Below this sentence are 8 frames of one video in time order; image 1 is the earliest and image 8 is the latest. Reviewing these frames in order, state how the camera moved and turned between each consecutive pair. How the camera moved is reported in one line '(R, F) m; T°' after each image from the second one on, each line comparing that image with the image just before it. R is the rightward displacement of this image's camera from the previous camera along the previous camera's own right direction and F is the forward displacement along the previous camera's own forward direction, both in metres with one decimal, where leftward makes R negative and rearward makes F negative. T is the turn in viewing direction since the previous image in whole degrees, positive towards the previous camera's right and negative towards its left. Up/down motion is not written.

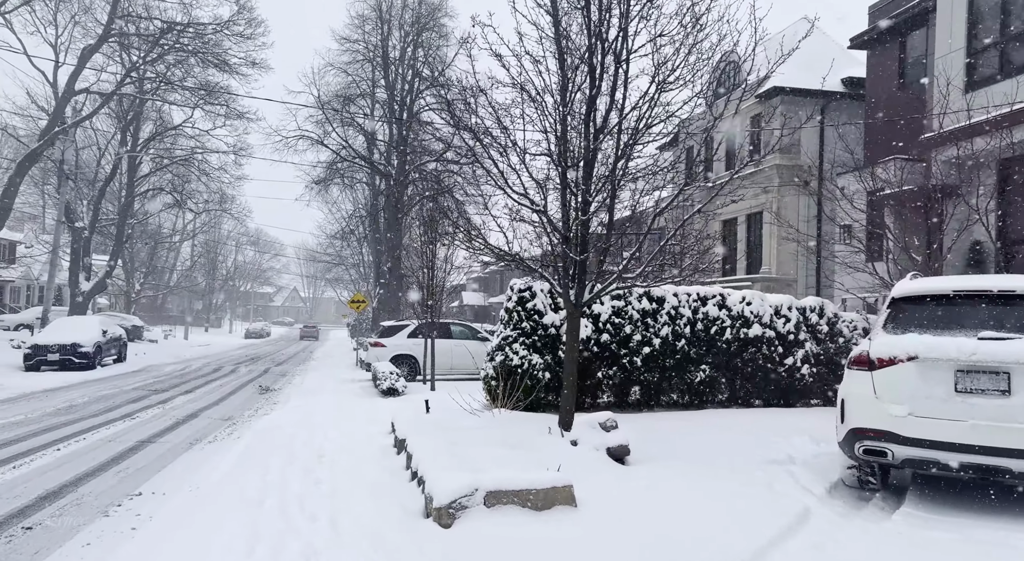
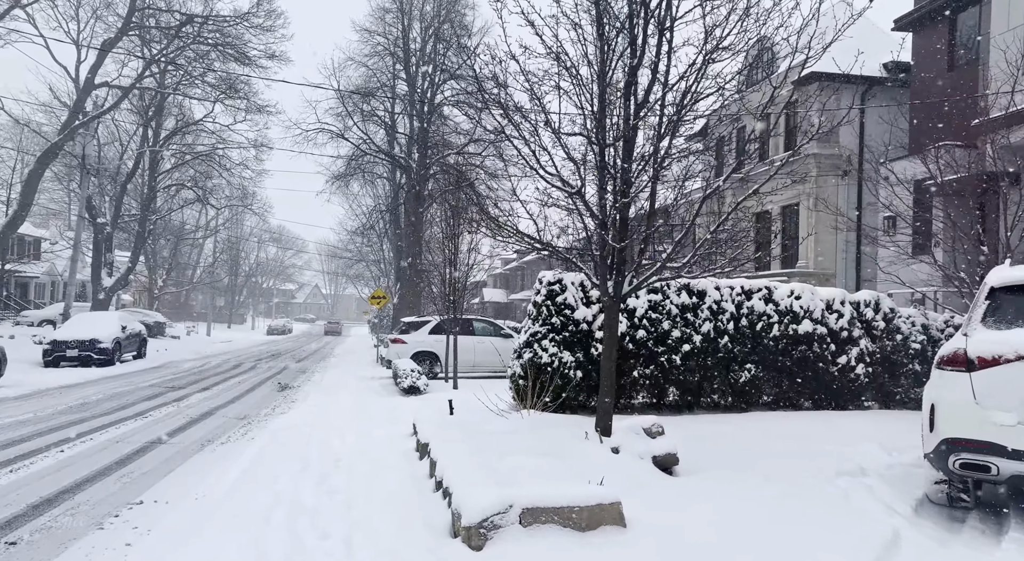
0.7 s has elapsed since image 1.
(-0.1, +0.7) m; -2°
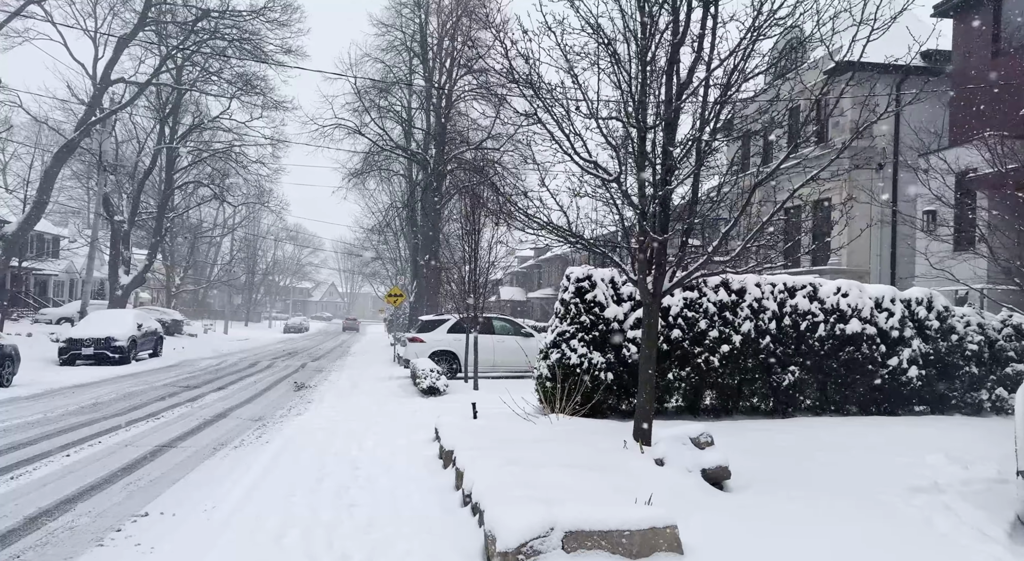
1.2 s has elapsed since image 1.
(-0.1, +0.5) m; -1°
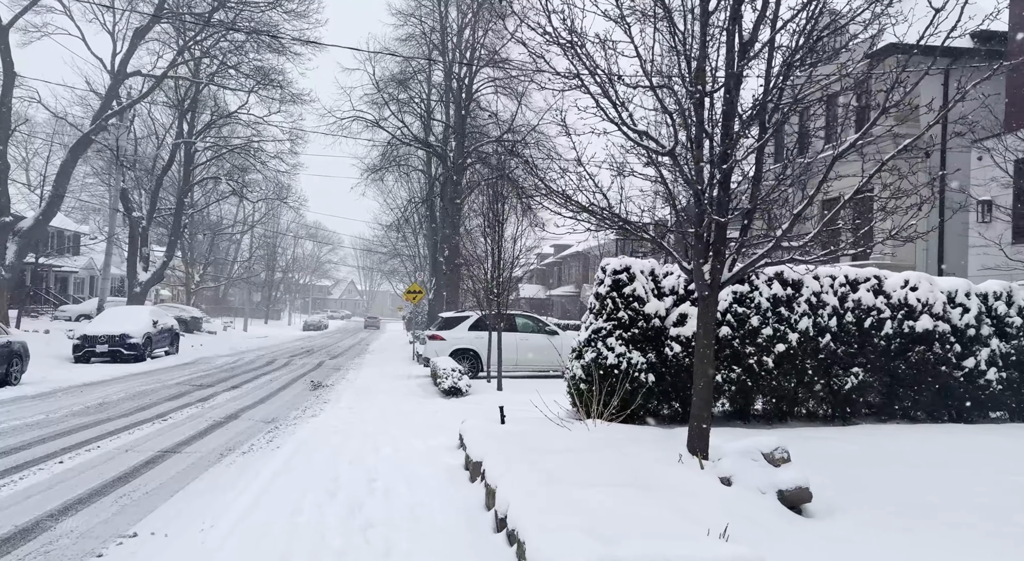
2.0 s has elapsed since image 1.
(-0.1, +0.8) m; -1°
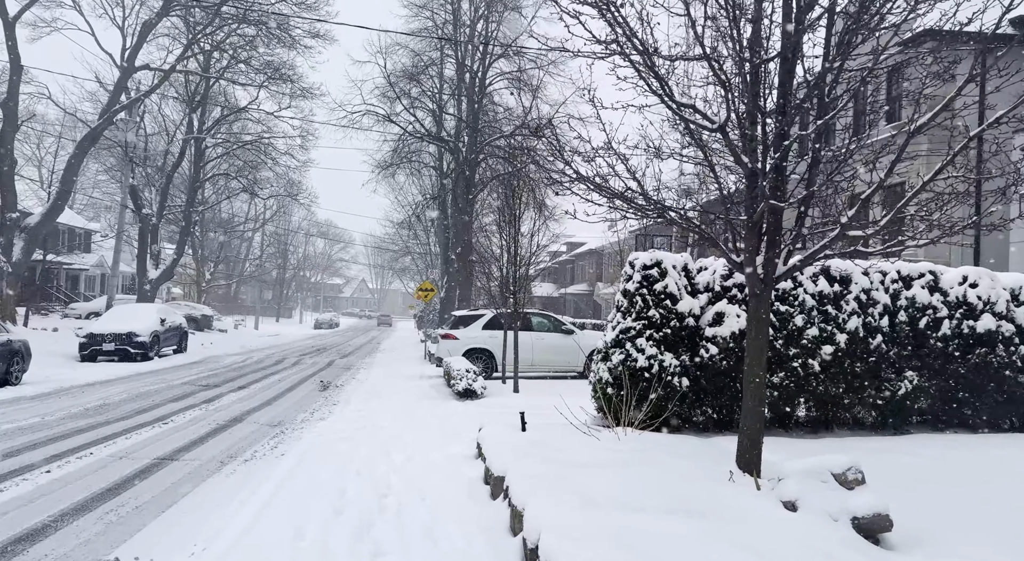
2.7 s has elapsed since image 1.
(-0.1, +0.6) m; -1°
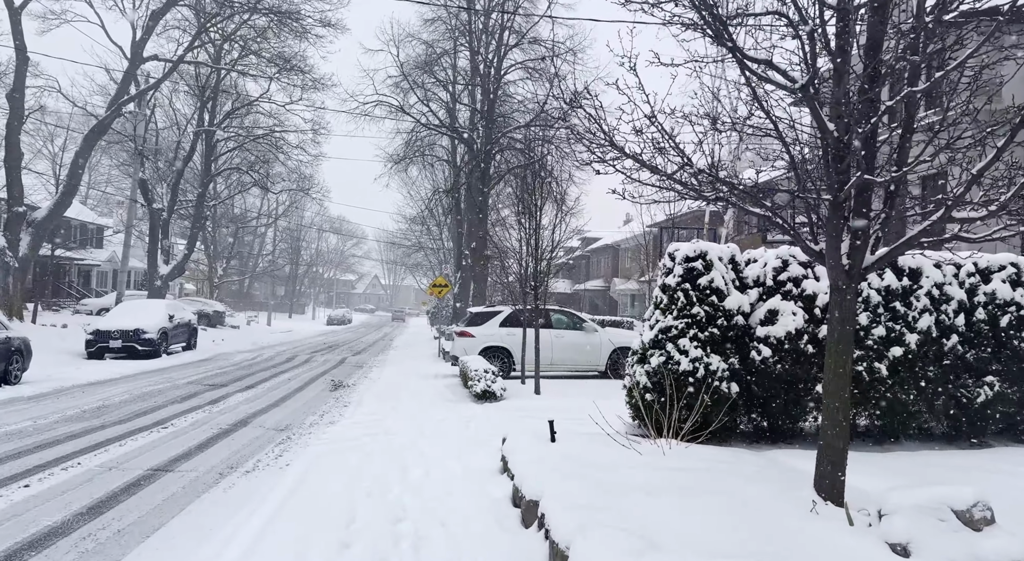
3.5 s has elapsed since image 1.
(-0.1, +0.8) m; -1°
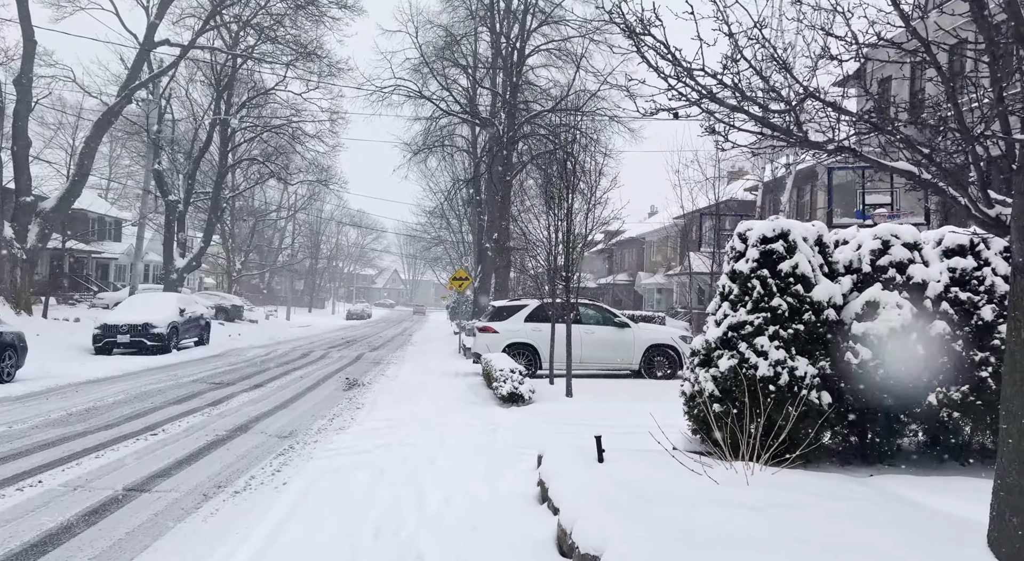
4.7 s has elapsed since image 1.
(-0.1, +1.2) m; -1°
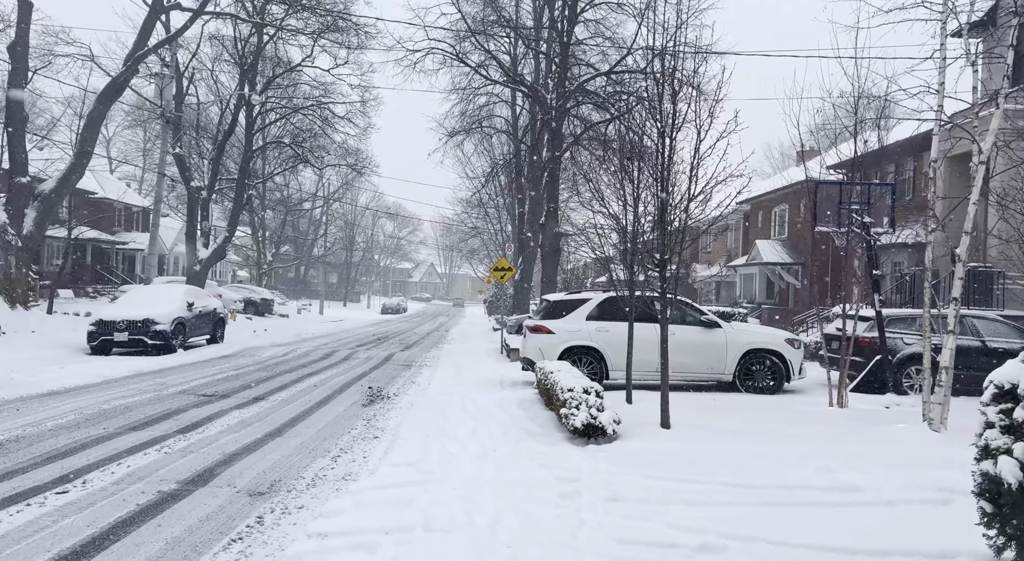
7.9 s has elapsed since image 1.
(-0.4, +3.1) m; -3°
